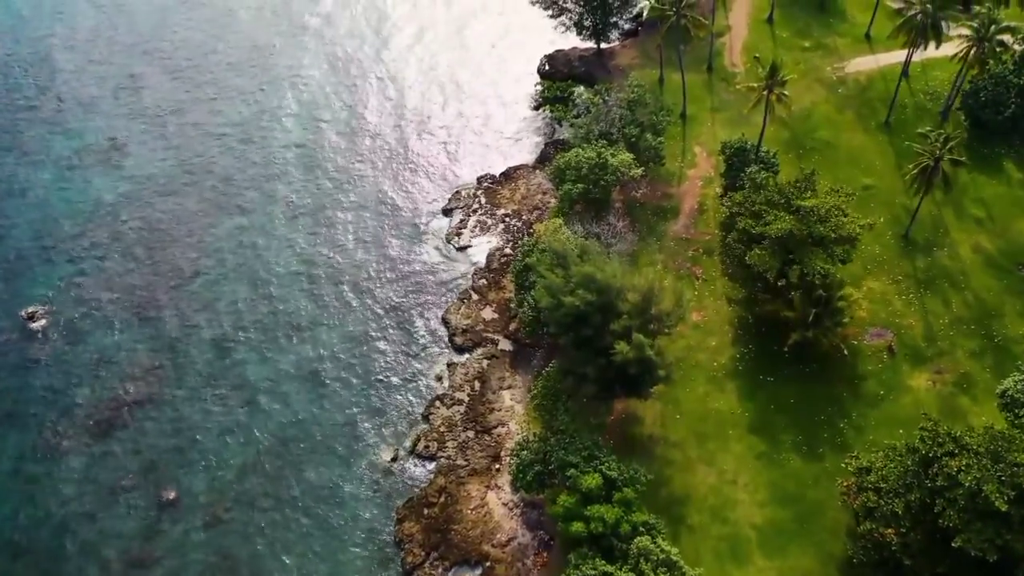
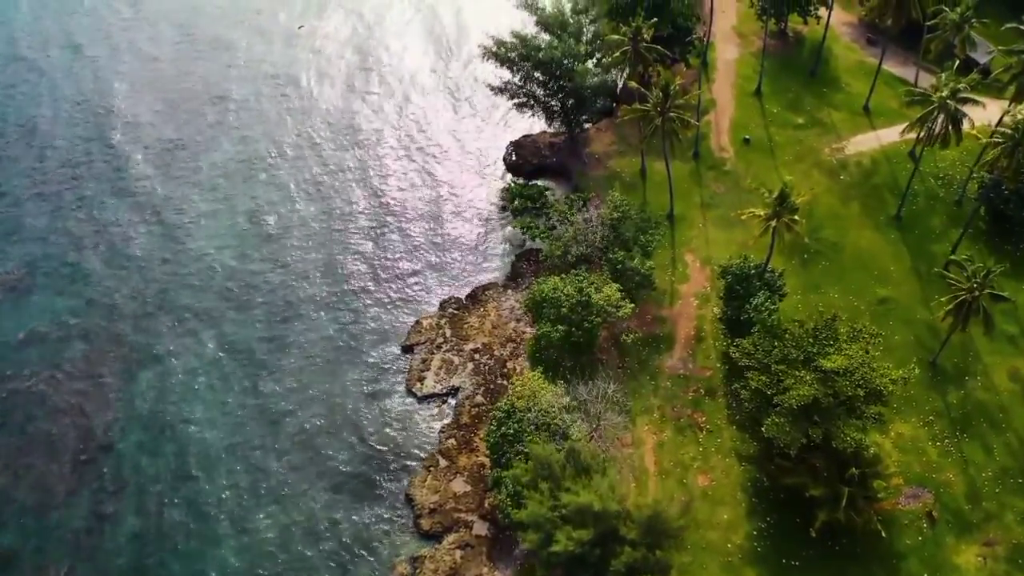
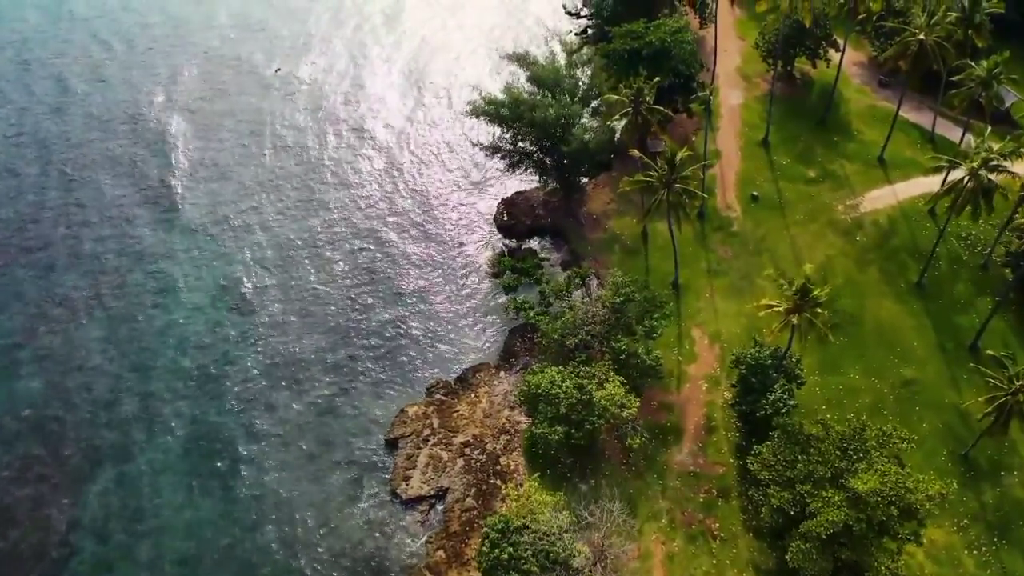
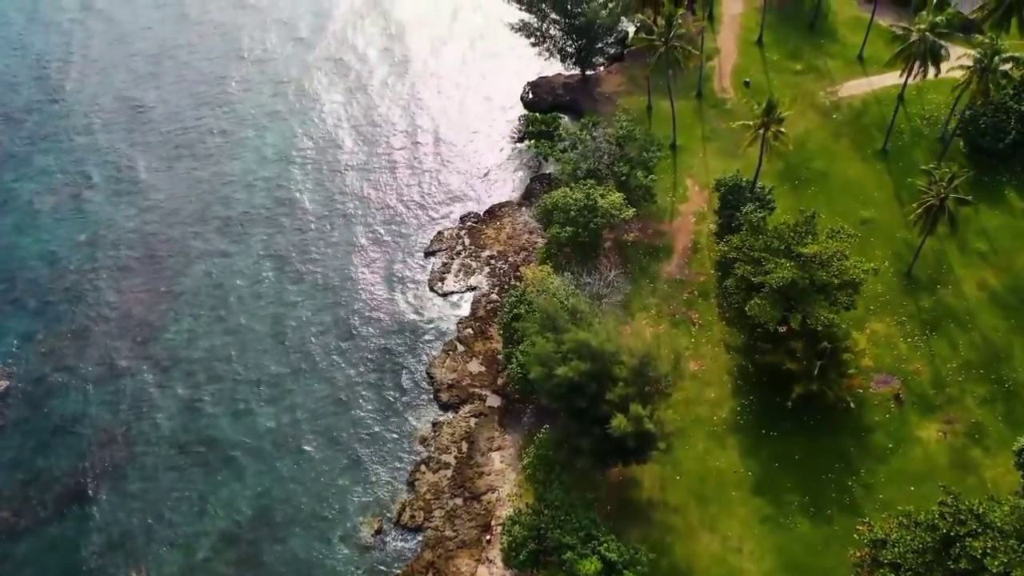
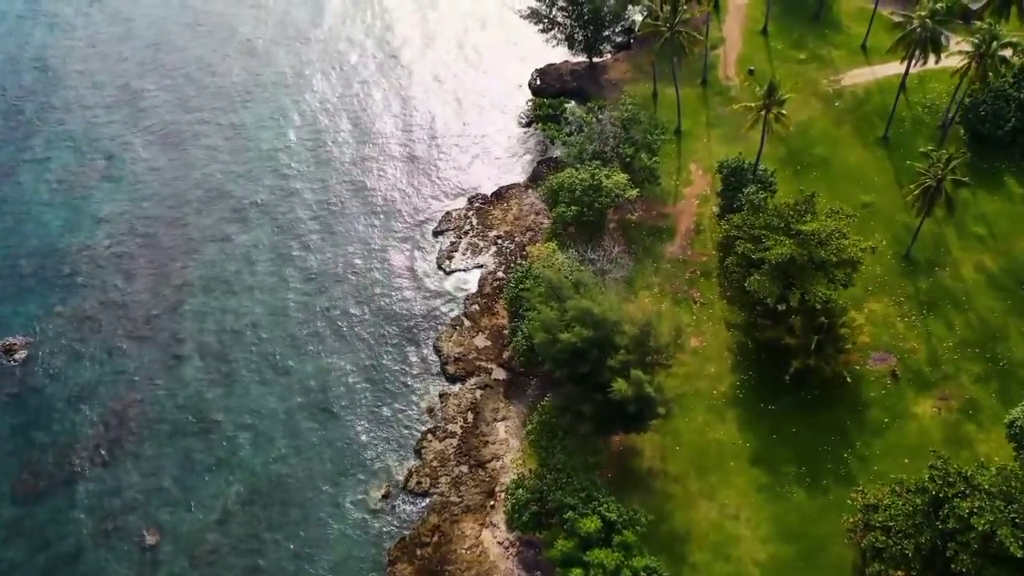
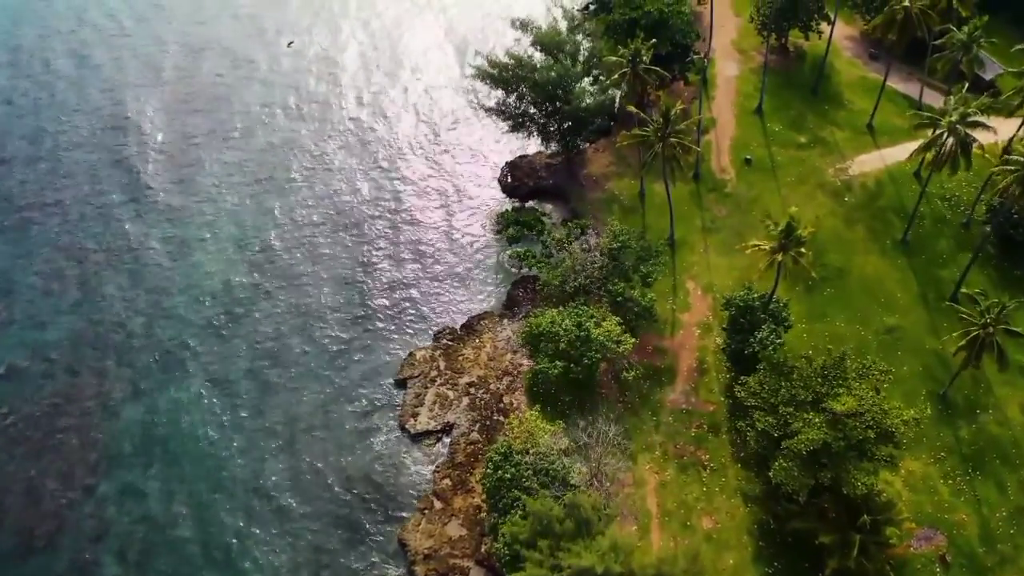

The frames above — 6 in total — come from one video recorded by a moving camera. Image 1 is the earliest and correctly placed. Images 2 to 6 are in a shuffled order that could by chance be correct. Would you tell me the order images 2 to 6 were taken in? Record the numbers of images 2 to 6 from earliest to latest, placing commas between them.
5, 4, 2, 6, 3
